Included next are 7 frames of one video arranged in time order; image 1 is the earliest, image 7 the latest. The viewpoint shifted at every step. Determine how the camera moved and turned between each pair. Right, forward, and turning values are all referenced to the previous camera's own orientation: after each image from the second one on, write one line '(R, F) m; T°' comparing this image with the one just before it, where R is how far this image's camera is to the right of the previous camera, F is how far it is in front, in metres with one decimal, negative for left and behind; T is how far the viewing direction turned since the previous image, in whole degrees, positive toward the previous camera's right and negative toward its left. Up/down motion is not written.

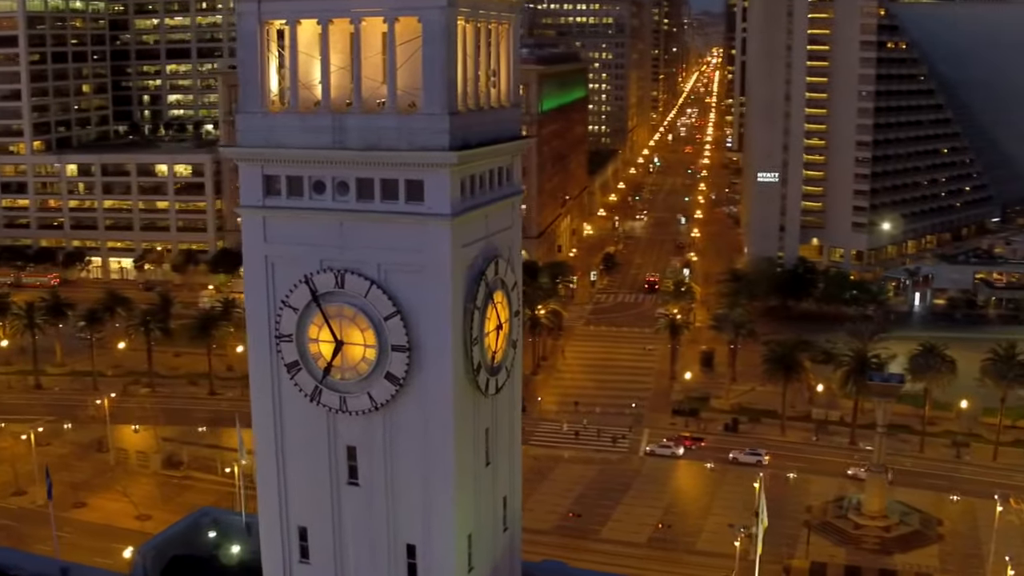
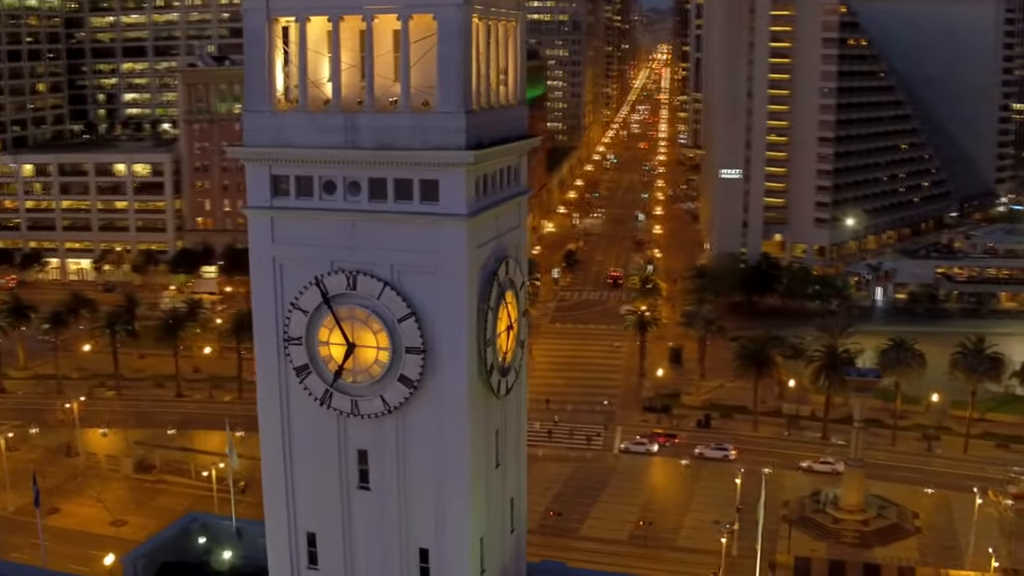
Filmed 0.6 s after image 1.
(-1.8, +0.4) m; +2°
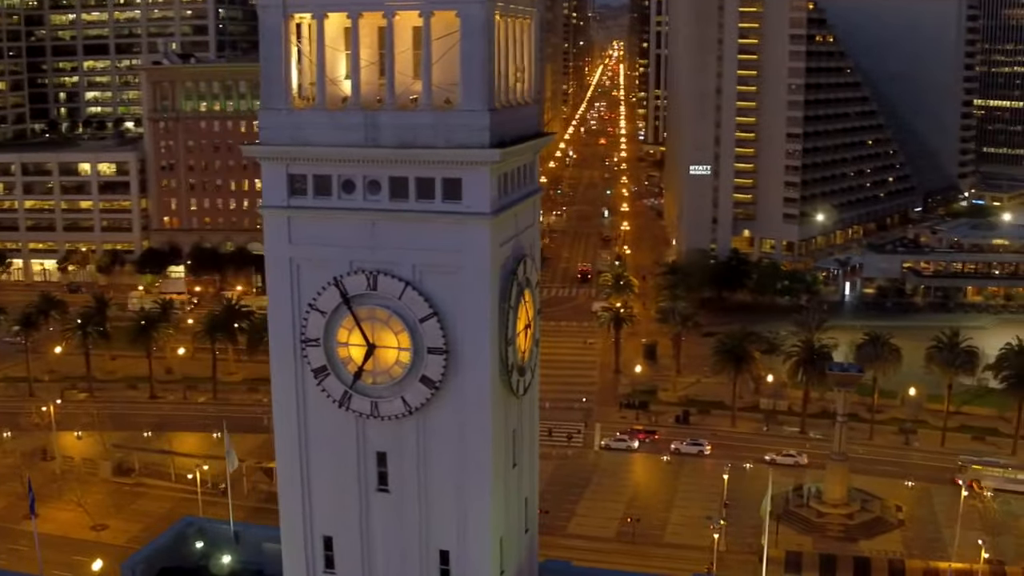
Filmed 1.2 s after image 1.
(-1.8, +0.3) m; +2°
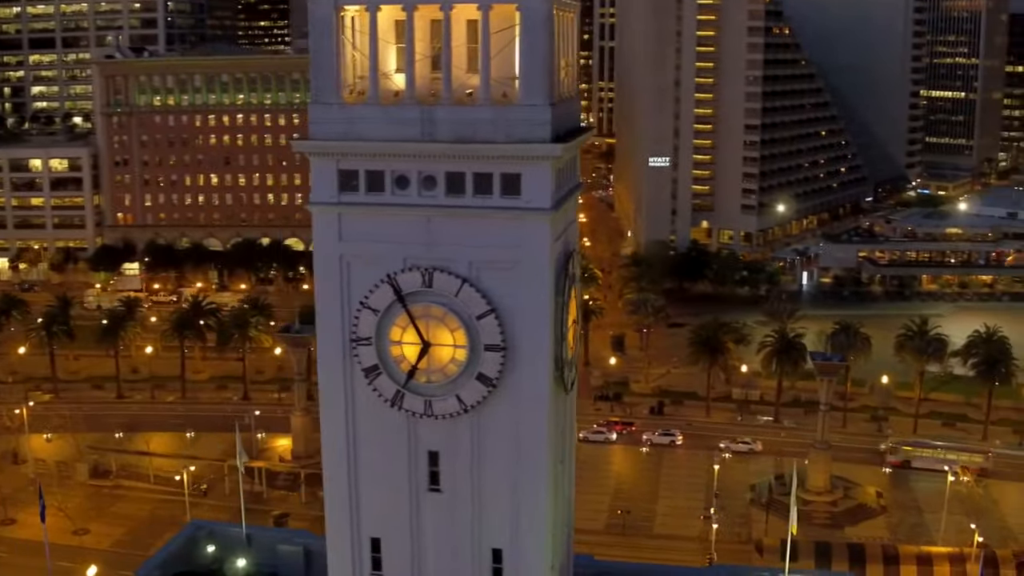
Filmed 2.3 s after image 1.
(-3.3, +0.4) m; +3°
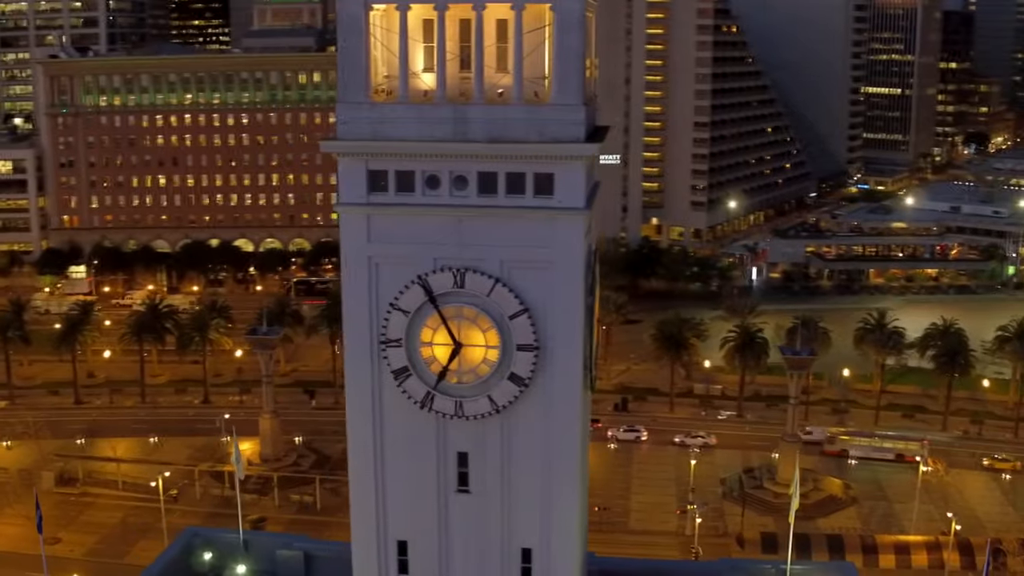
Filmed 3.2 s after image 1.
(-2.7, +0.1) m; +3°
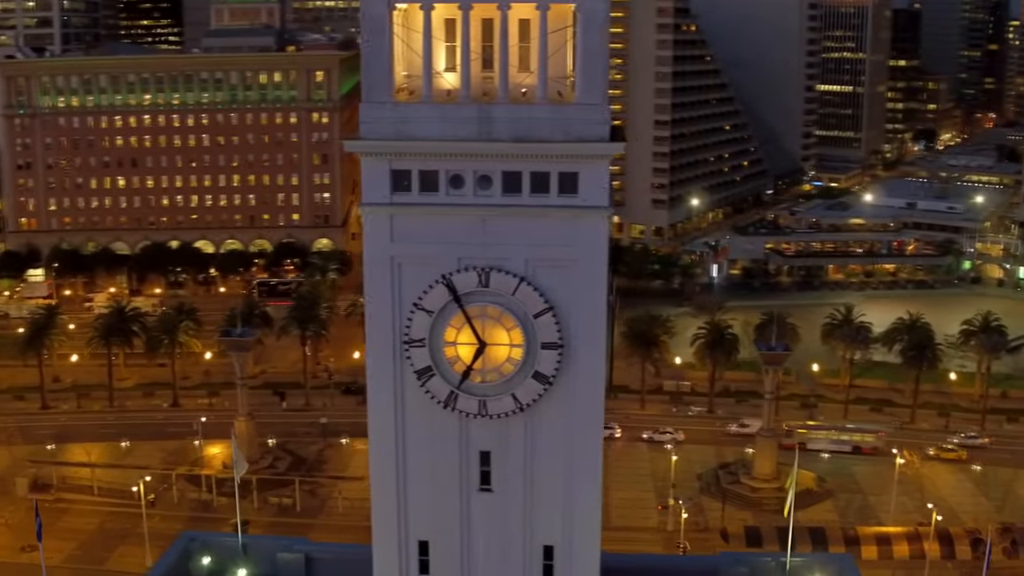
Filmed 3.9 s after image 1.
(-2.1, -0.1) m; +3°
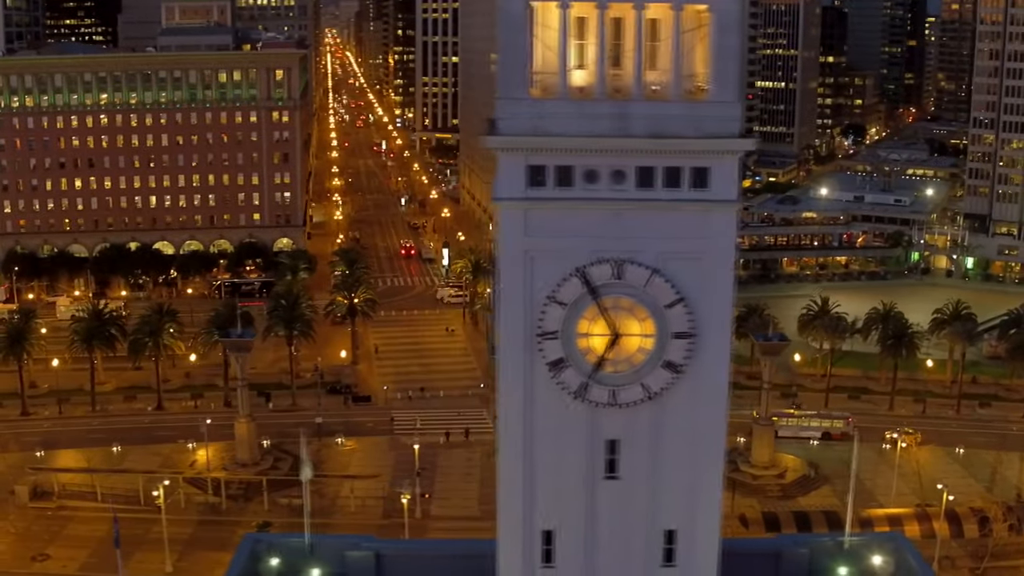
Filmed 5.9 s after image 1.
(-6.1, -0.5) m; +4°
